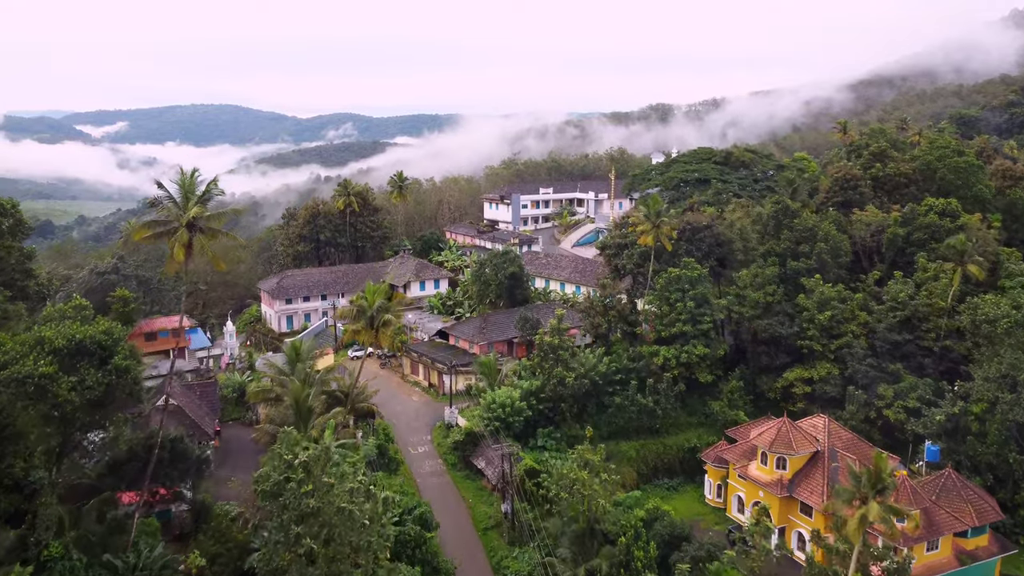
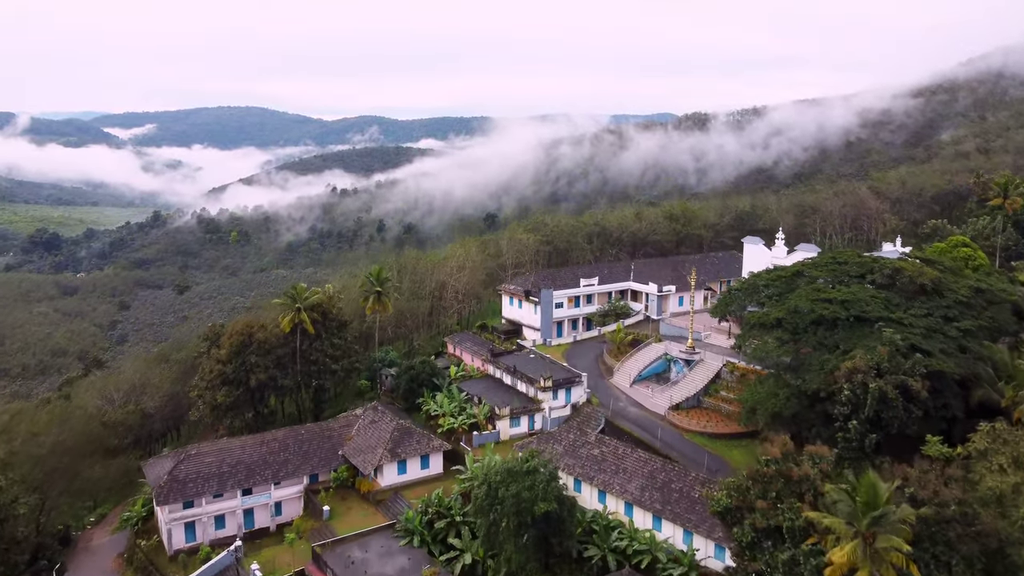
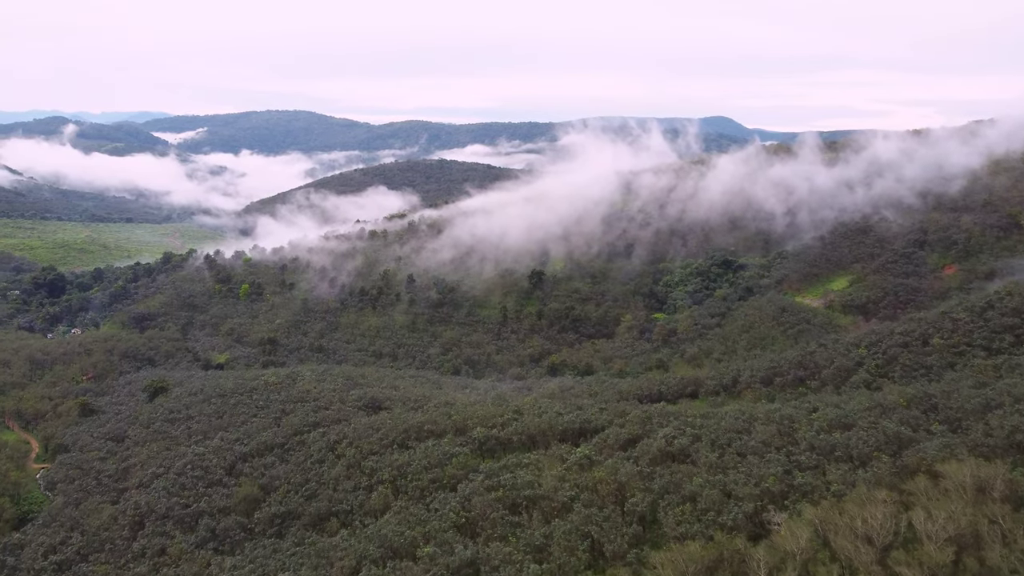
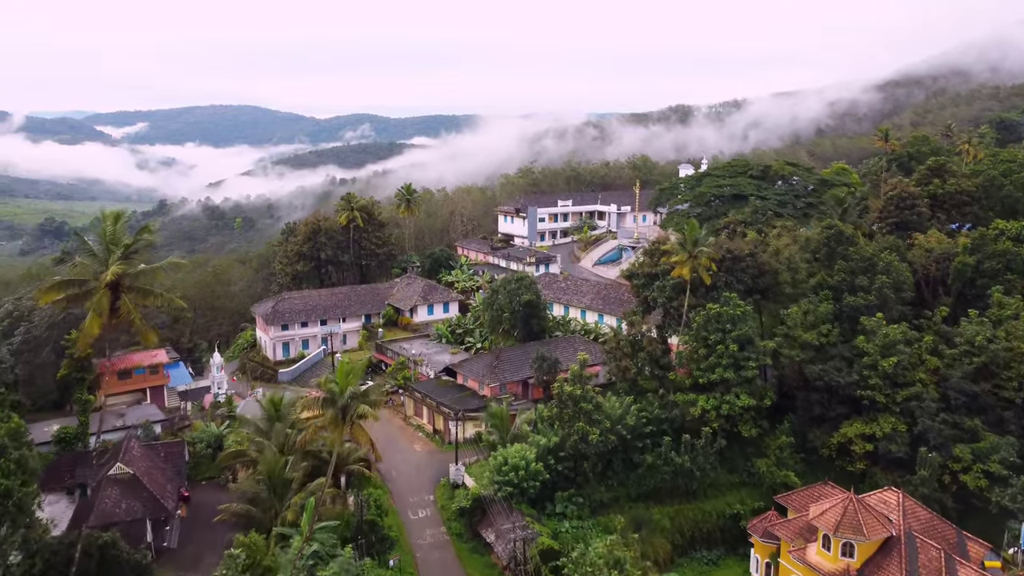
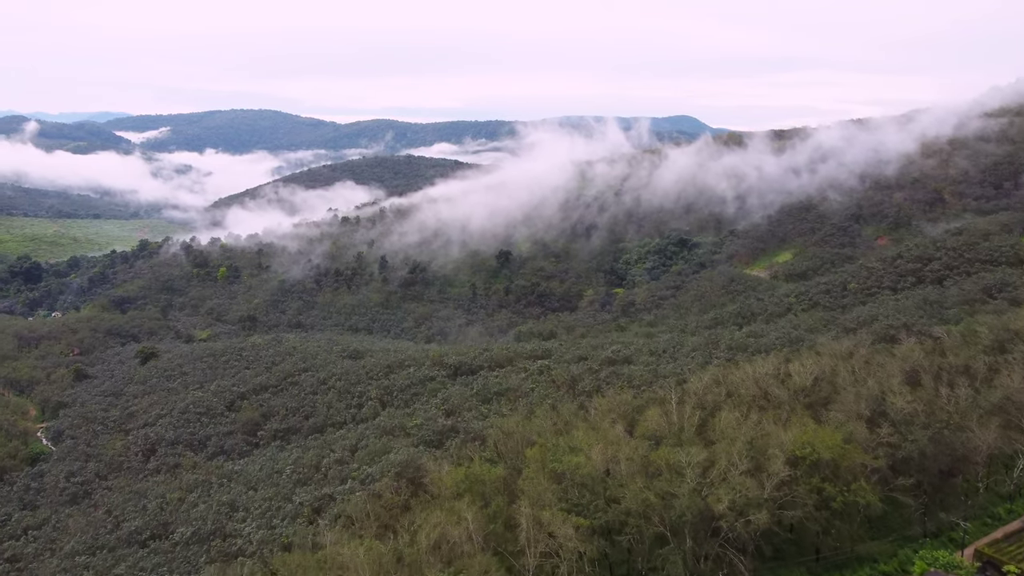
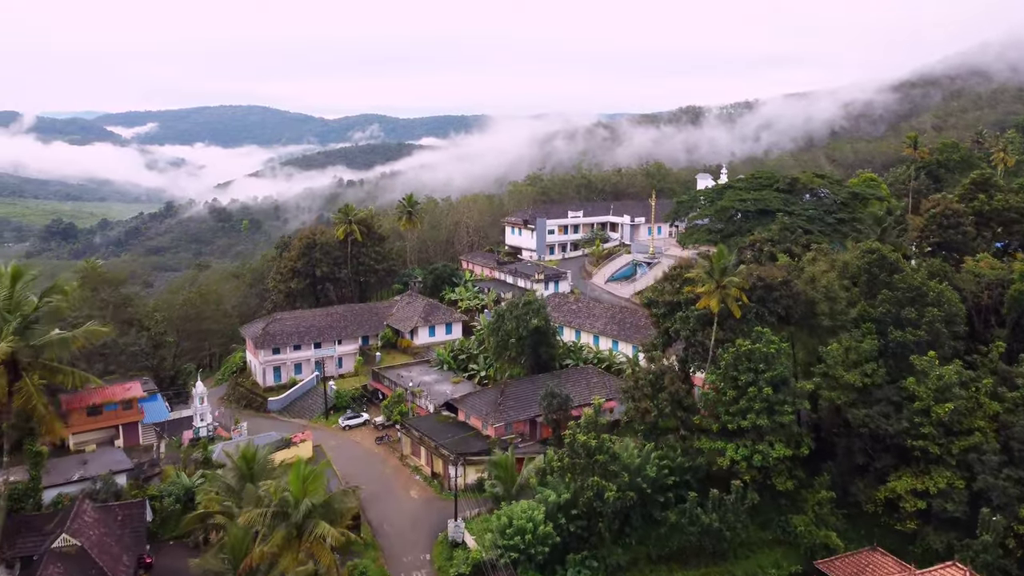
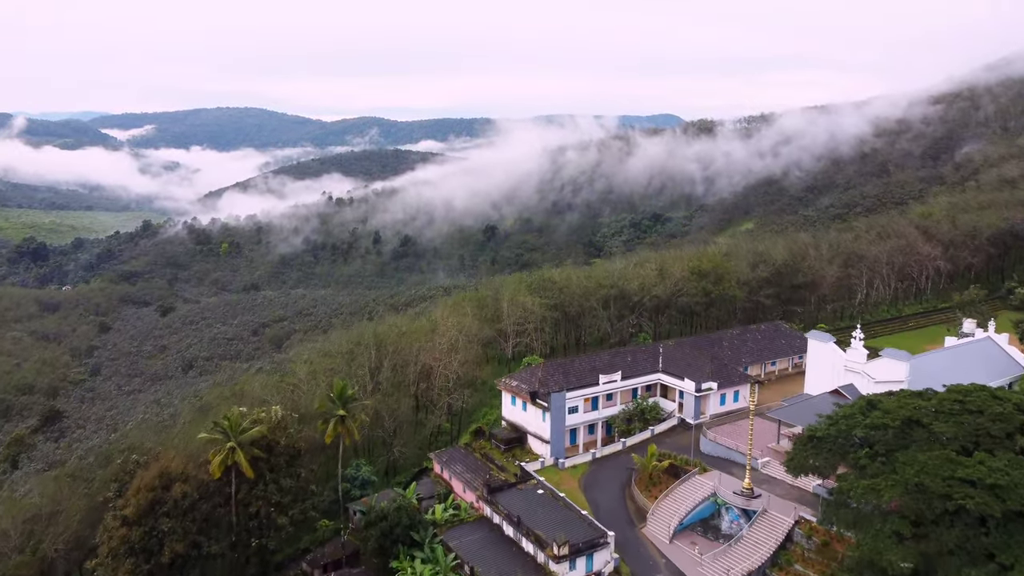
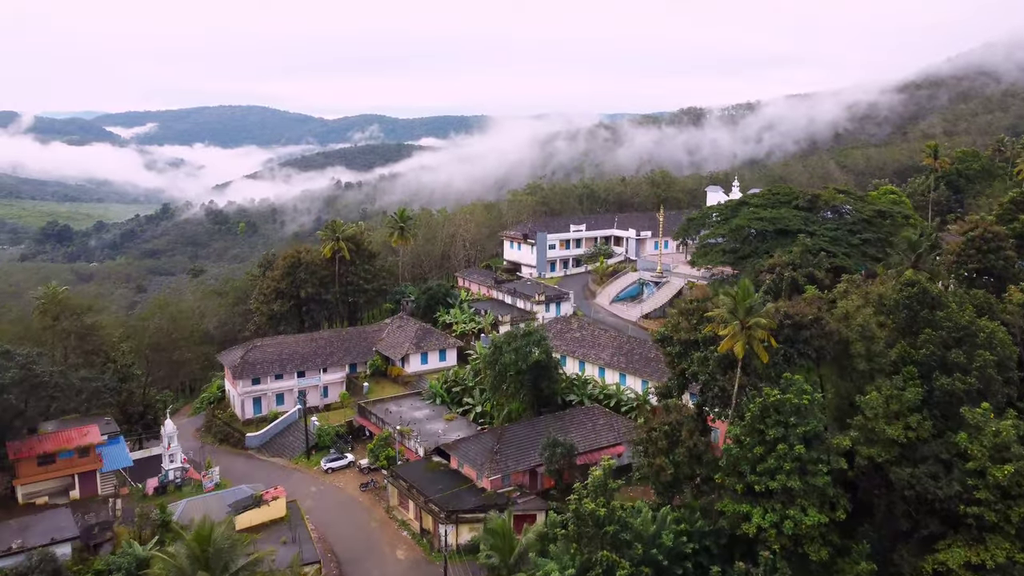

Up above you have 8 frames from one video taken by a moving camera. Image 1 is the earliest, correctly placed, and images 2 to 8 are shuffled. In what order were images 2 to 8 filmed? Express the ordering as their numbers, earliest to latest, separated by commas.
4, 6, 8, 2, 7, 5, 3
